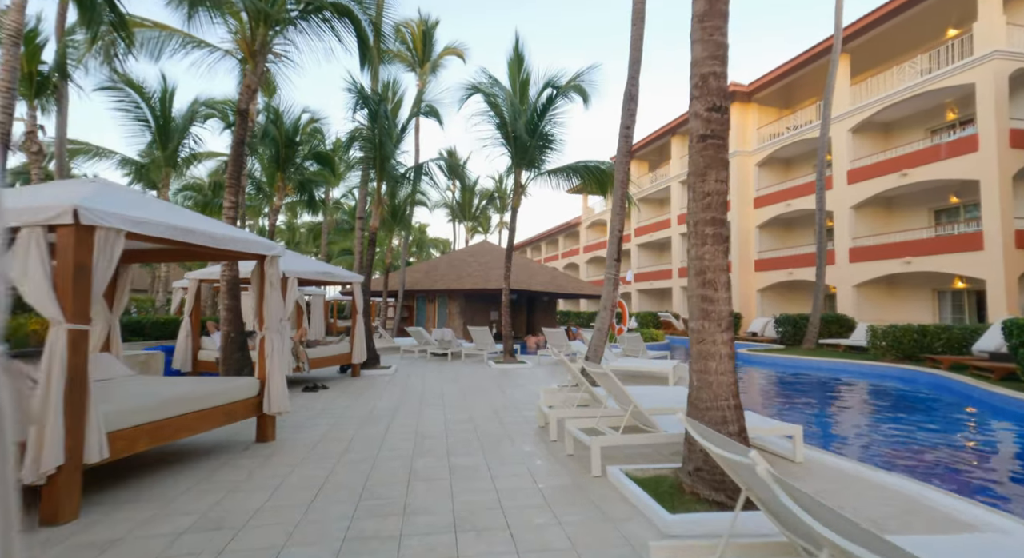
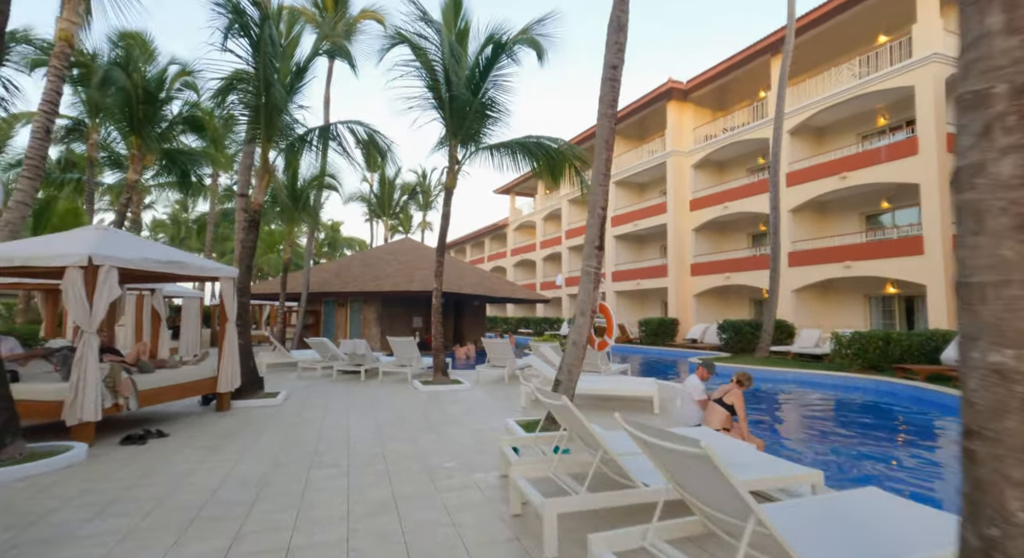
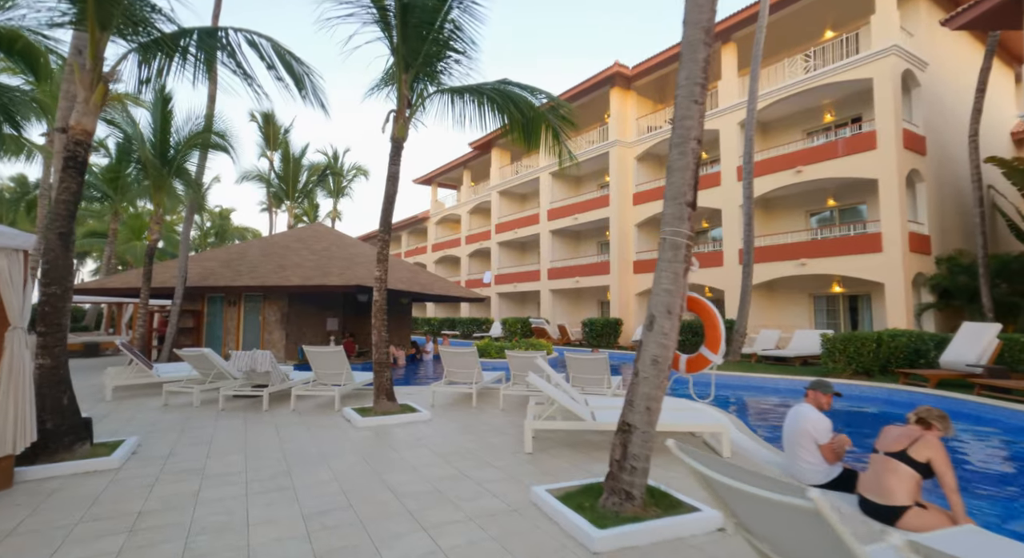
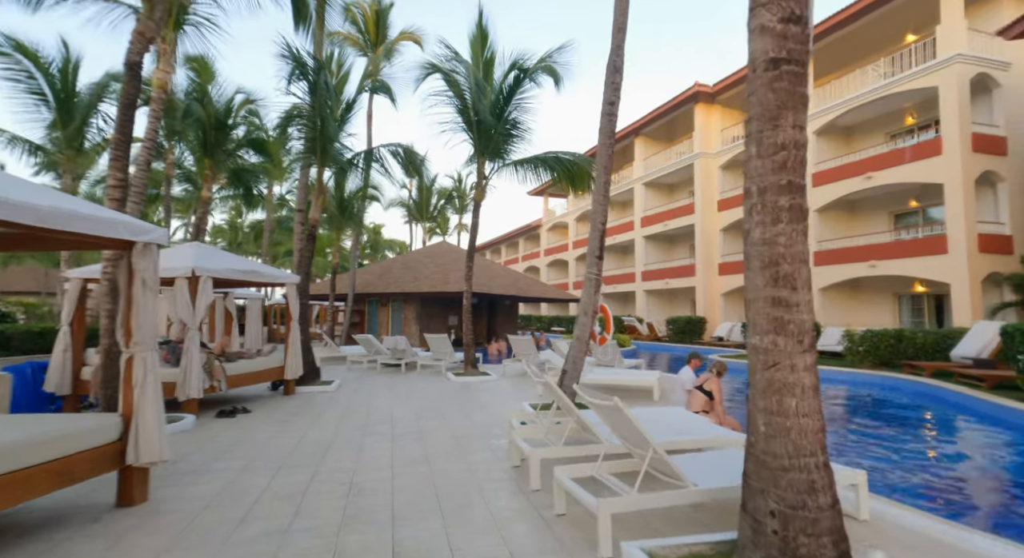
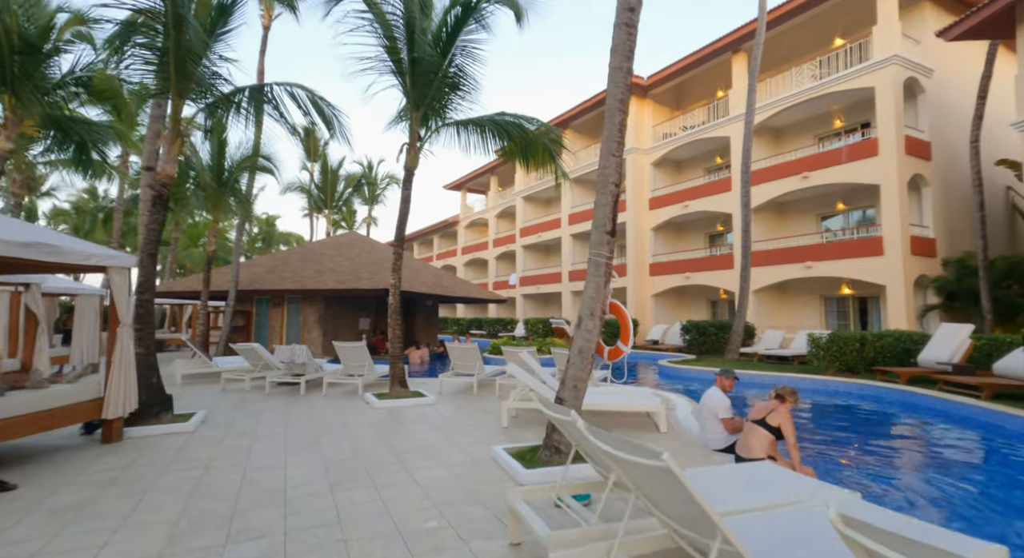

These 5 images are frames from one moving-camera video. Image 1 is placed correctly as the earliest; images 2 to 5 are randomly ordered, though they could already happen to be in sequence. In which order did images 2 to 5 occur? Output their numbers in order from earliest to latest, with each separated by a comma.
4, 2, 5, 3
